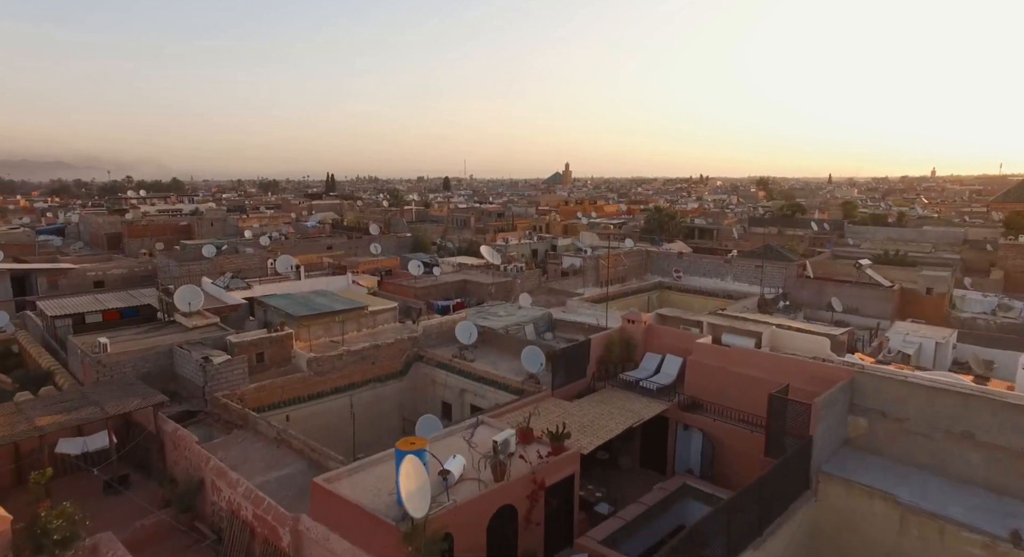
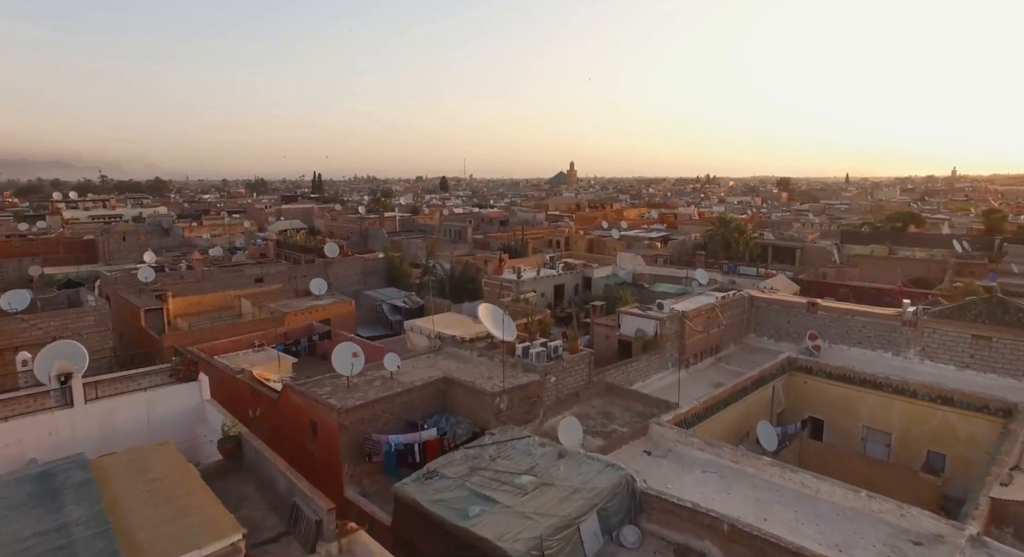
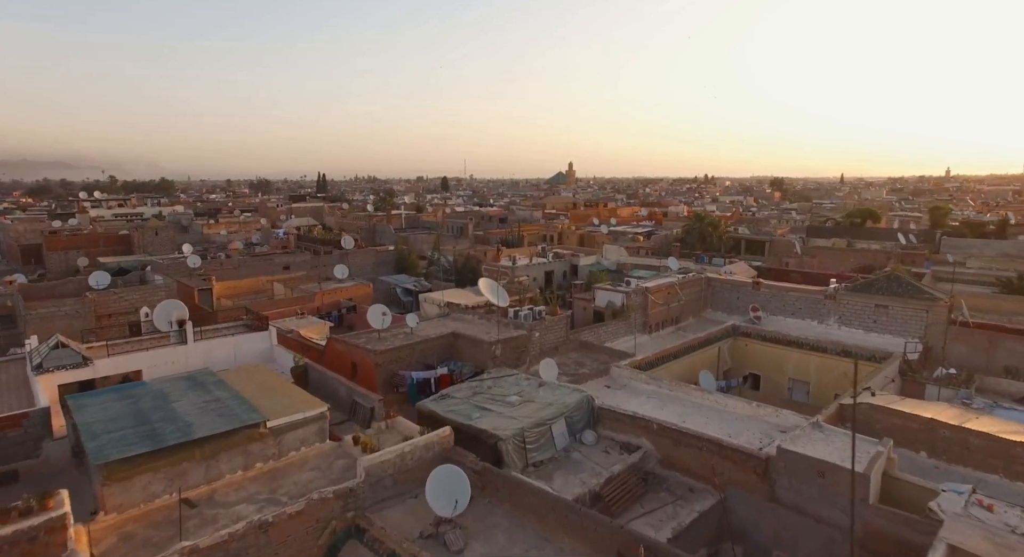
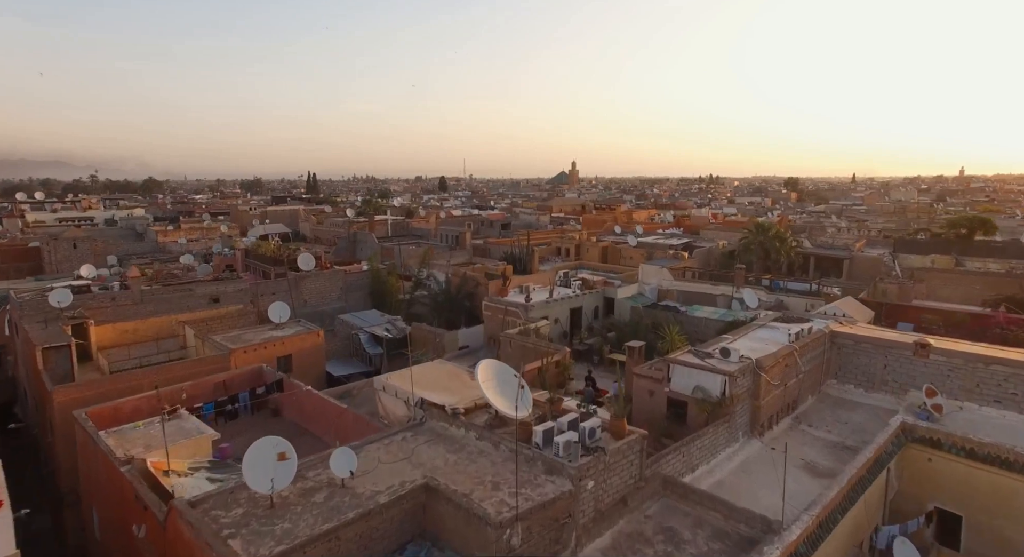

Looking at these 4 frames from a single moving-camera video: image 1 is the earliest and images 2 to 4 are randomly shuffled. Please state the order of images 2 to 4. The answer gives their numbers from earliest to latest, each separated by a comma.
3, 2, 4
